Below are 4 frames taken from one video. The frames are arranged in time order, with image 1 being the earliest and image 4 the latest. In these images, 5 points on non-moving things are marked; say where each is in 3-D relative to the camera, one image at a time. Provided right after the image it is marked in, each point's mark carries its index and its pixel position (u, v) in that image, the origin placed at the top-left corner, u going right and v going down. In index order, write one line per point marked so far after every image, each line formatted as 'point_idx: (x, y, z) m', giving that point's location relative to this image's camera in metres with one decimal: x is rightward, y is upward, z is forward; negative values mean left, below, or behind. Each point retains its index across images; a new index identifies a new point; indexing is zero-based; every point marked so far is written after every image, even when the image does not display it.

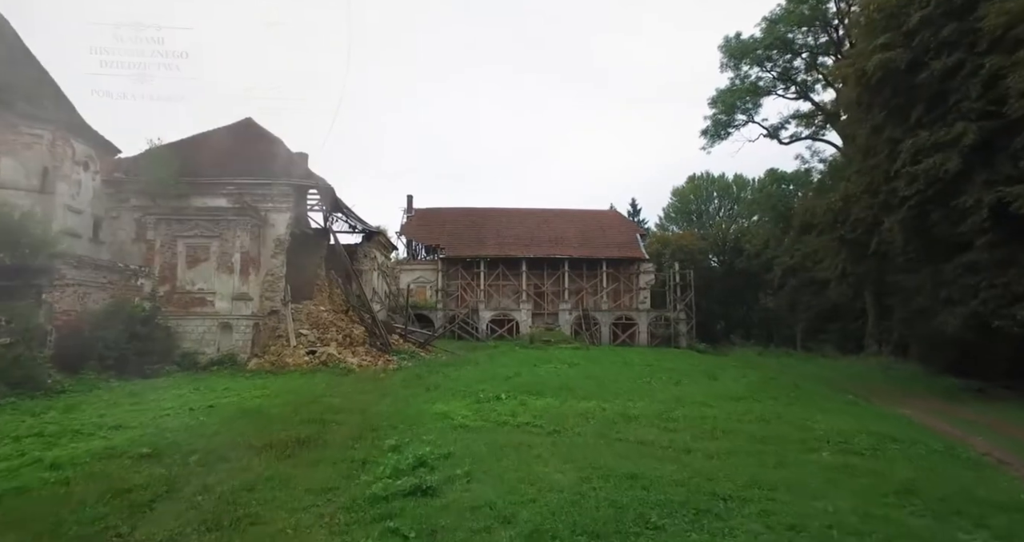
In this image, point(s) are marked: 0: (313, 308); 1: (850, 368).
0: (-7.0, -1.3, +17.8) m
1: (+11.9, -3.4, +17.9) m
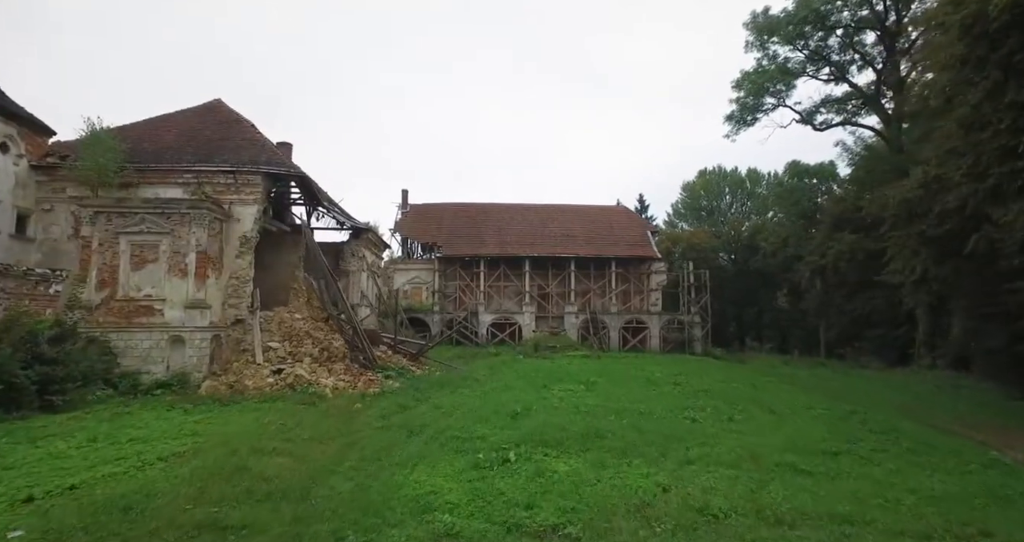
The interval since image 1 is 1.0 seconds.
0: (-6.9, -1.4, +15.4) m
1: (+12.0, -3.5, +15.5) m
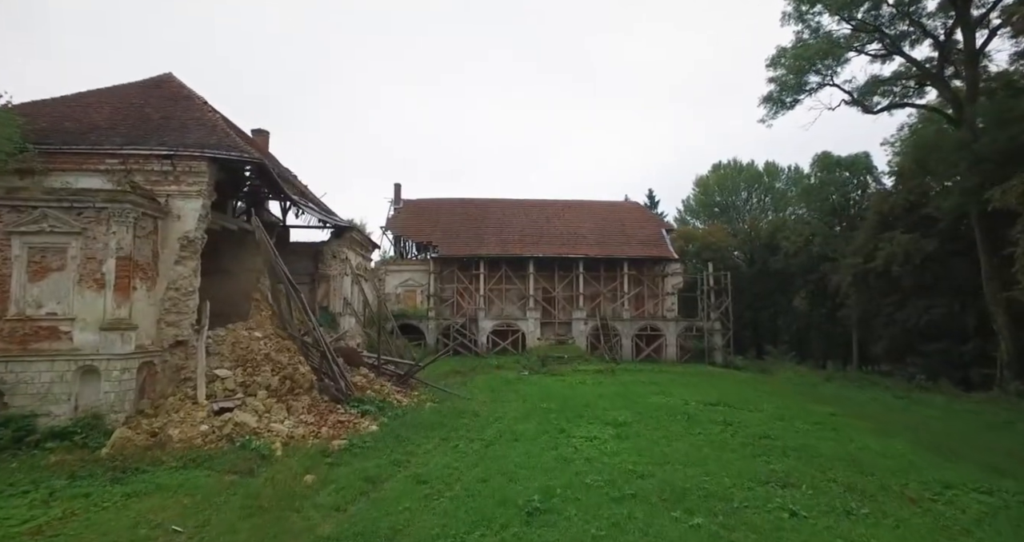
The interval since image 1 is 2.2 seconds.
0: (-6.7, -1.6, +12.6) m
1: (+12.2, -3.7, +12.8) m
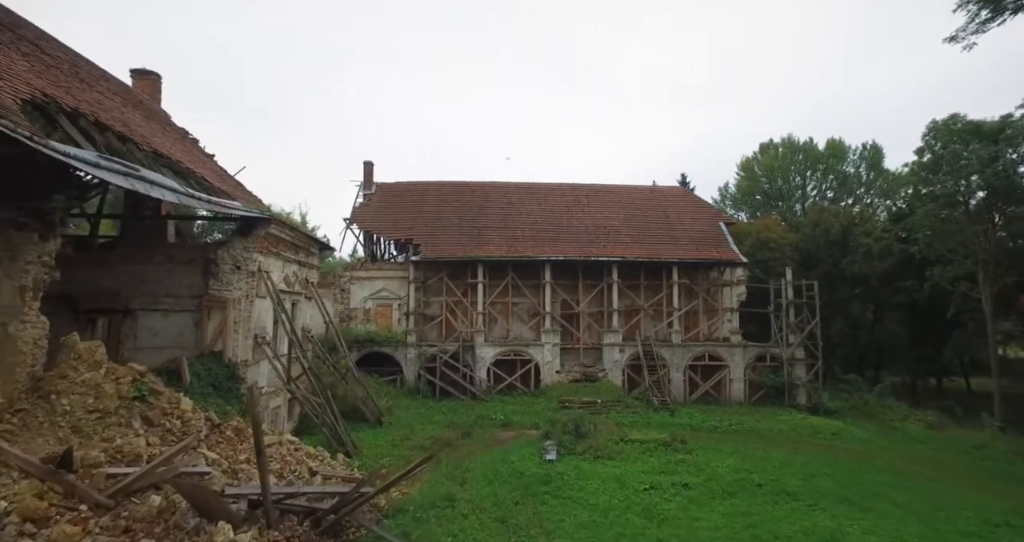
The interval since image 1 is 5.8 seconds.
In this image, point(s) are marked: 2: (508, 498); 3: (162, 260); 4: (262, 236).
0: (-6.2, -2.1, +4.6) m
1: (+12.7, -4.2, +5.0) m
2: (-0.1, -4.5, +10.1) m
3: (-8.2, +0.3, +11.9) m
4: (-6.3, +1.0, +12.8) m
